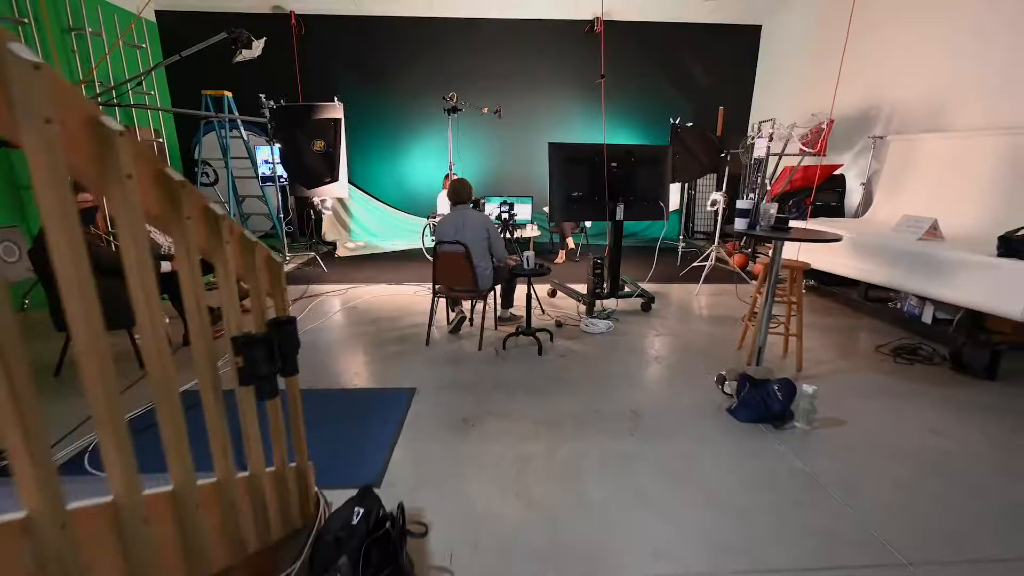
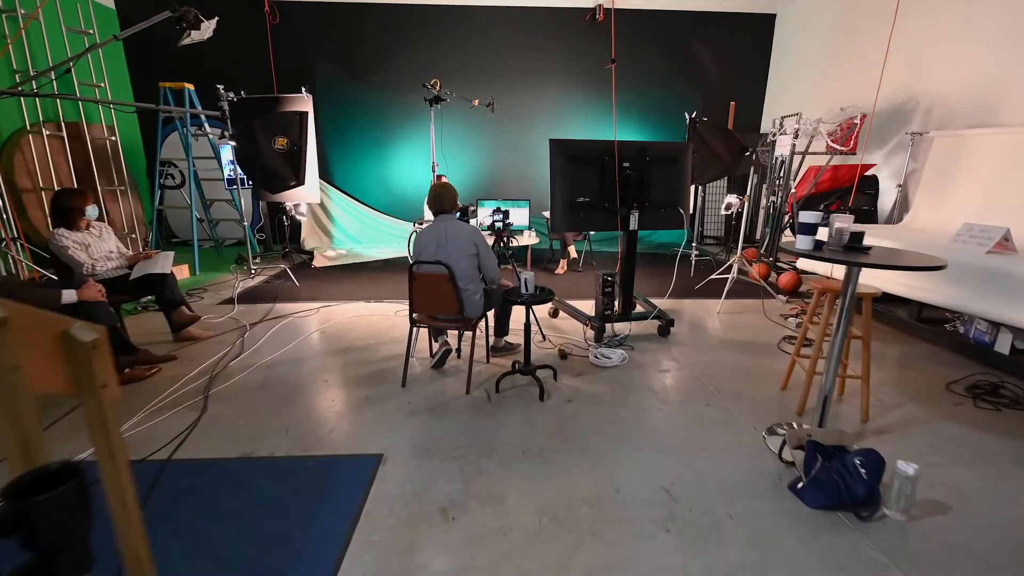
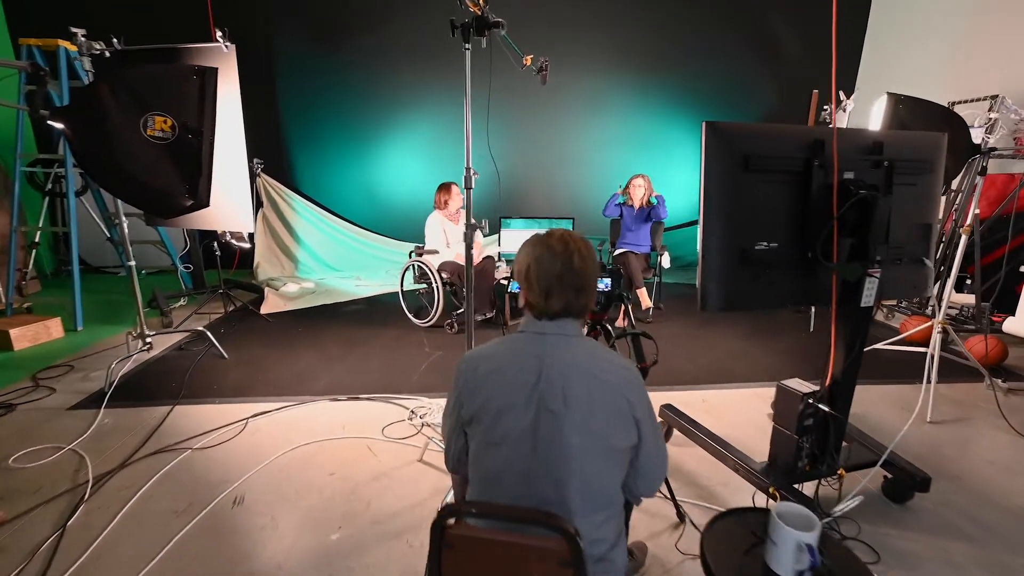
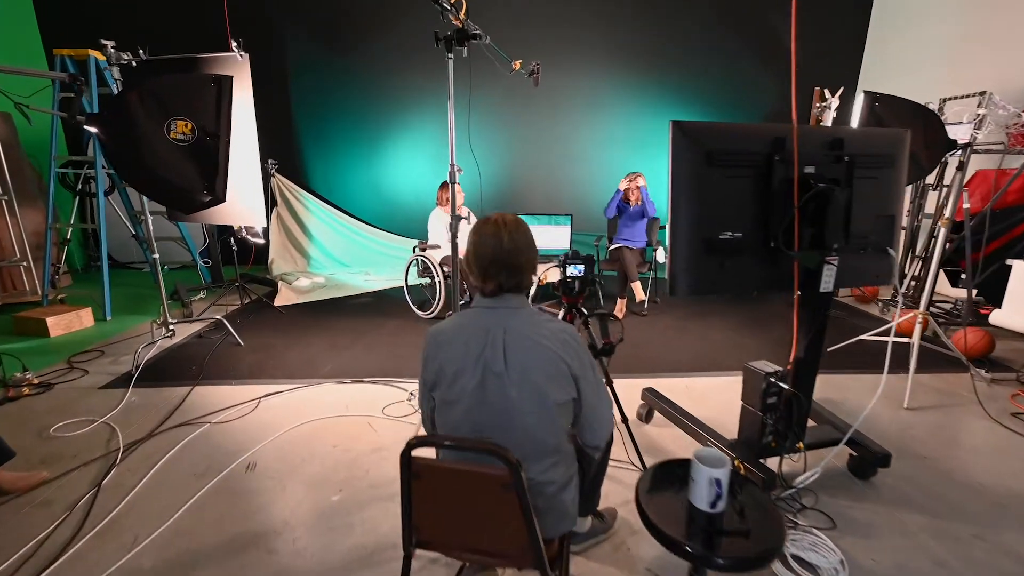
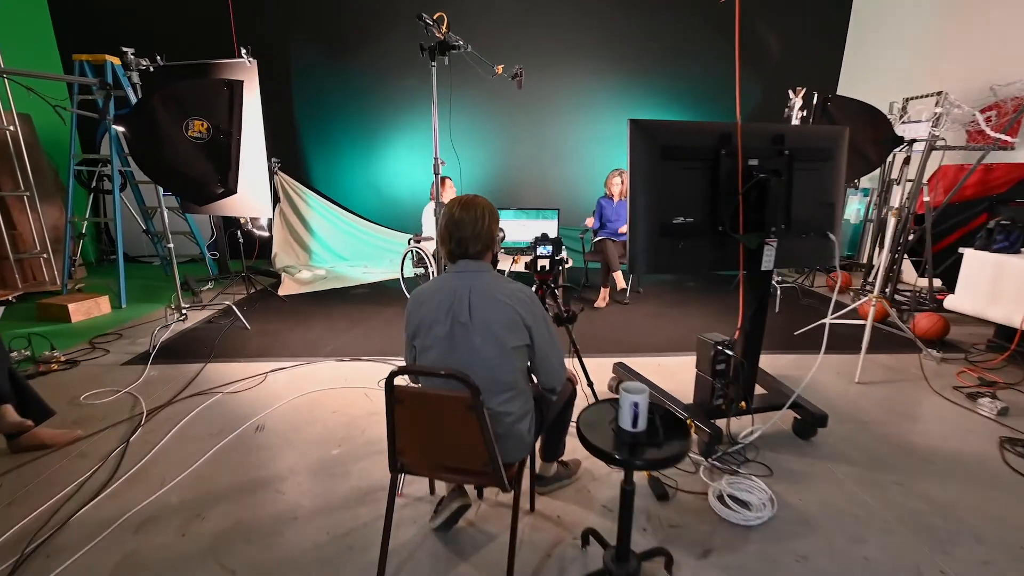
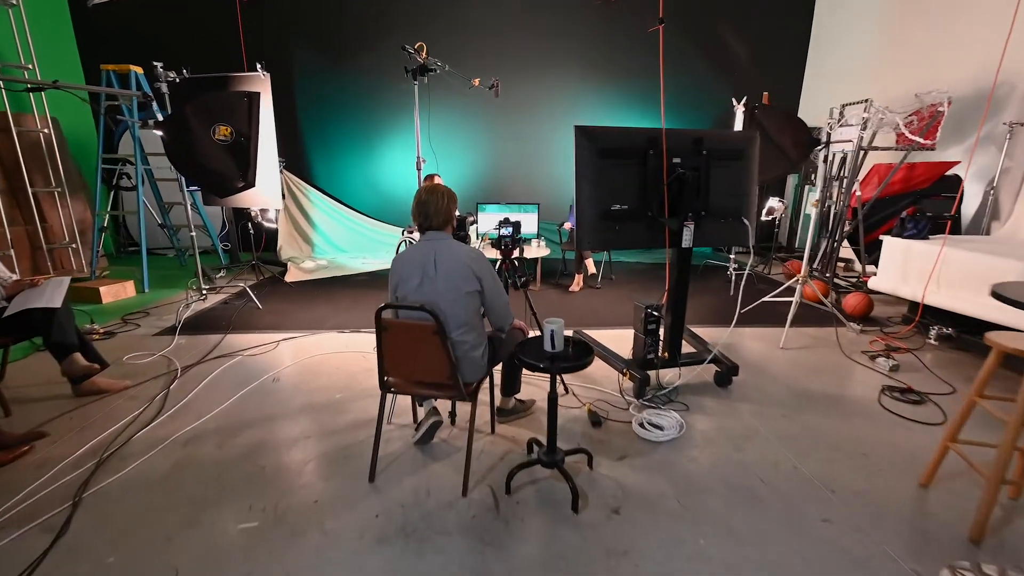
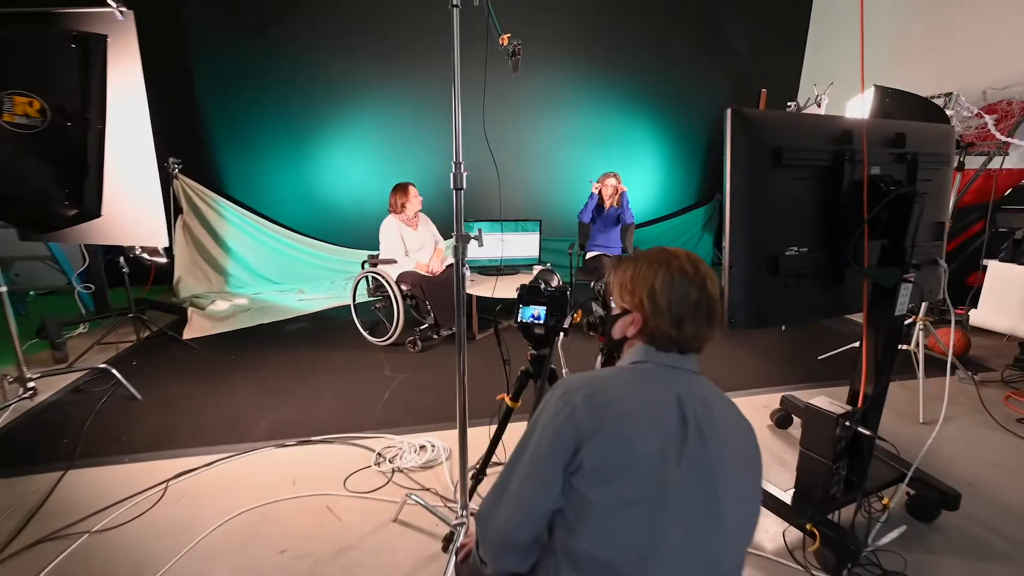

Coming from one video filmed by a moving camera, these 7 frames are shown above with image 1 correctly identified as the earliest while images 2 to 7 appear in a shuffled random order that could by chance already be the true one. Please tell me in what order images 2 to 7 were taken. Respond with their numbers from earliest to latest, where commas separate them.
2, 6, 5, 4, 3, 7
